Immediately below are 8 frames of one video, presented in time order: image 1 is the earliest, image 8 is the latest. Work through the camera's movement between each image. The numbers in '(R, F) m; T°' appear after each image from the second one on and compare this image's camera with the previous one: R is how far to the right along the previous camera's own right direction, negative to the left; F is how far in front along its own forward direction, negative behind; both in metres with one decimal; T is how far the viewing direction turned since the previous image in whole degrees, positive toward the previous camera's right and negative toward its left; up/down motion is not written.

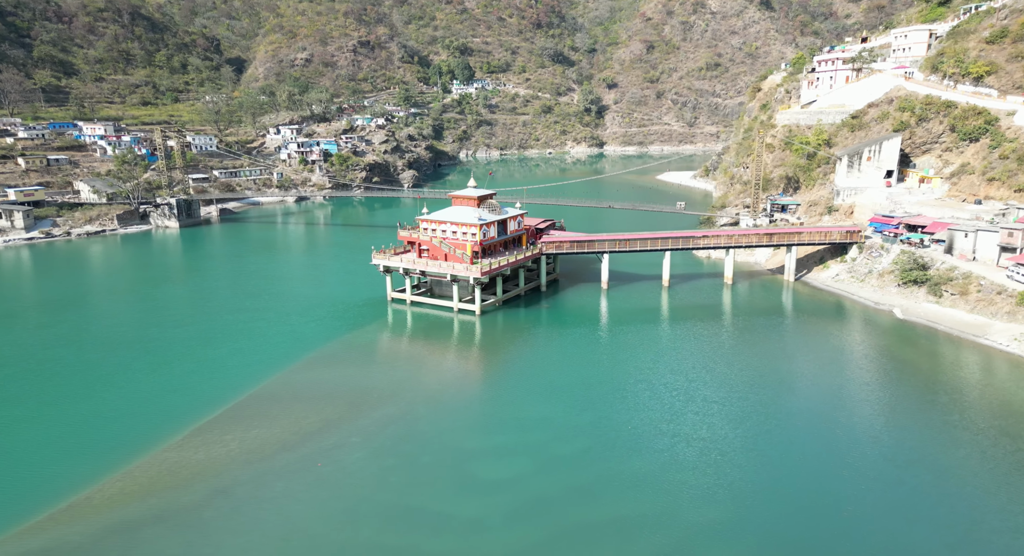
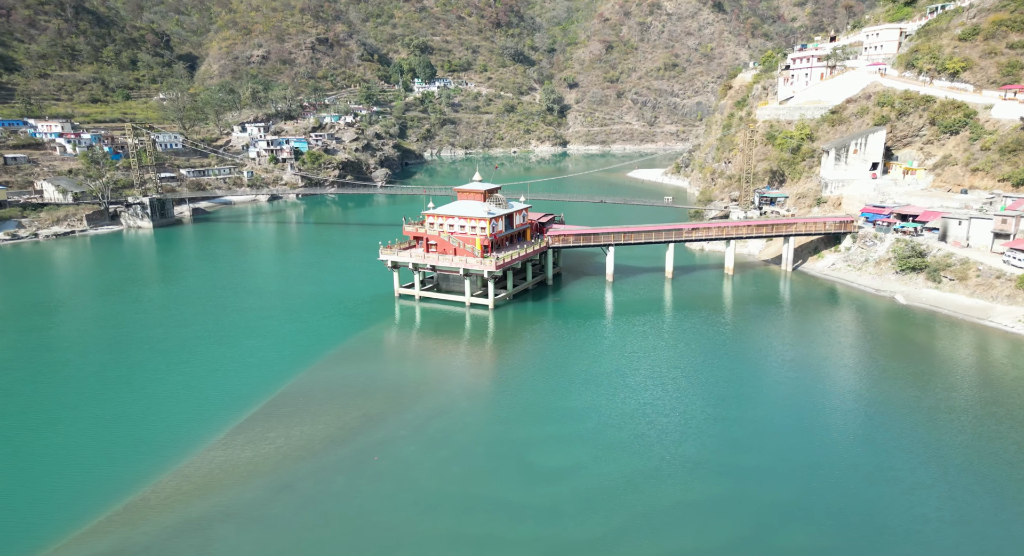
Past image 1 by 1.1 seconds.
(-4.2, +0.5) m; +5°
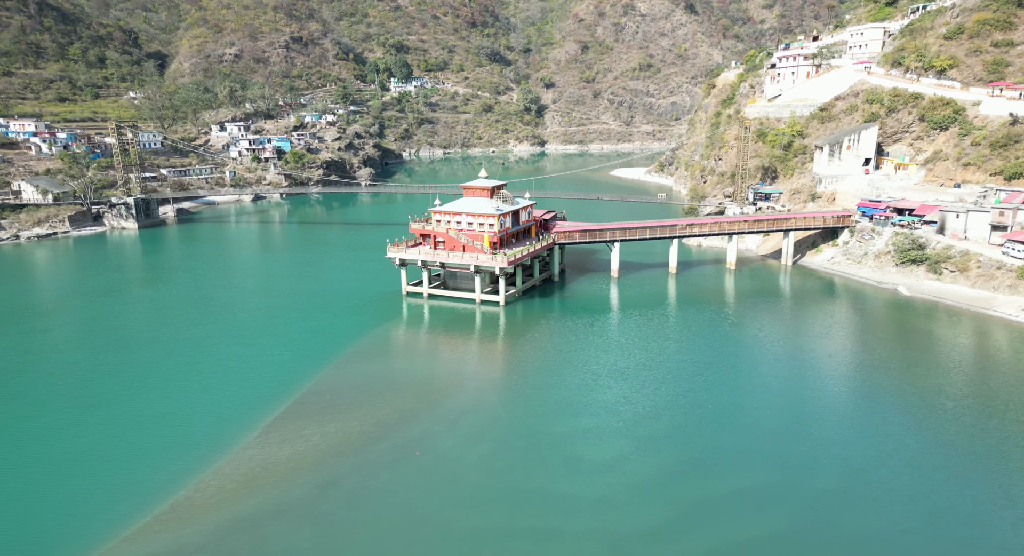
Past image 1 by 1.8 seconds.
(-2.8, +0.3) m; +3°
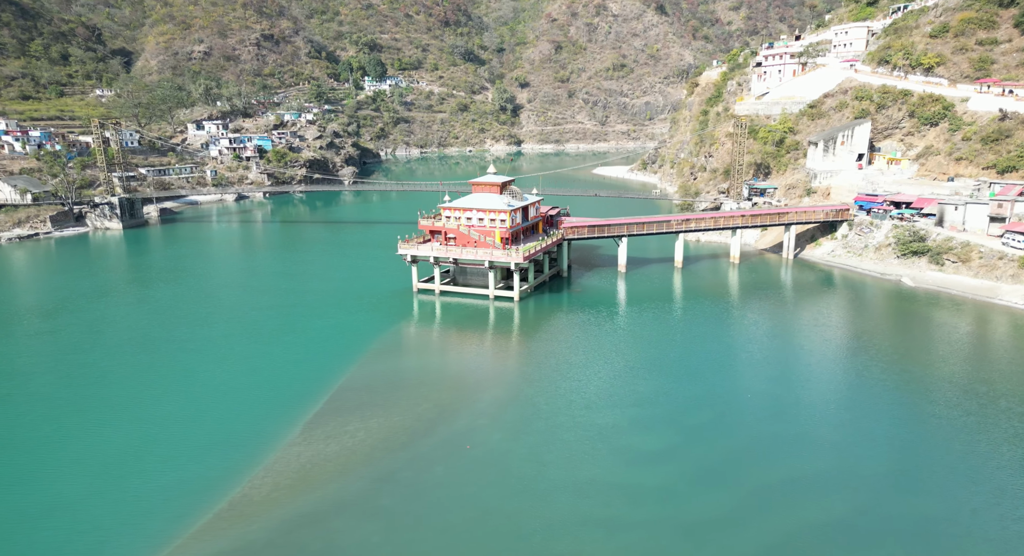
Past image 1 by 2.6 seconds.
(-3.2, +0.4) m; +3°
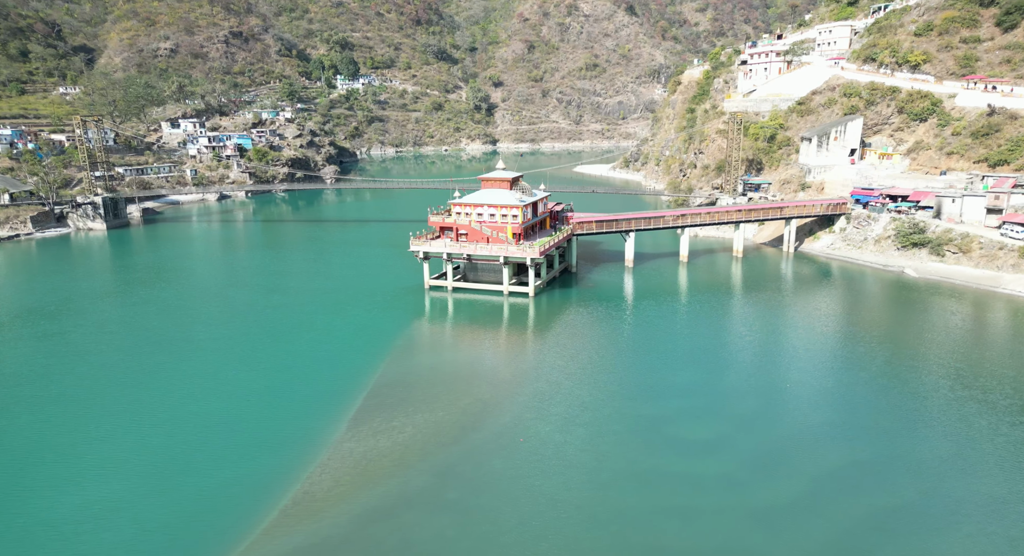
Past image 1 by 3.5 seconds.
(-3.3, +0.4) m; +3°
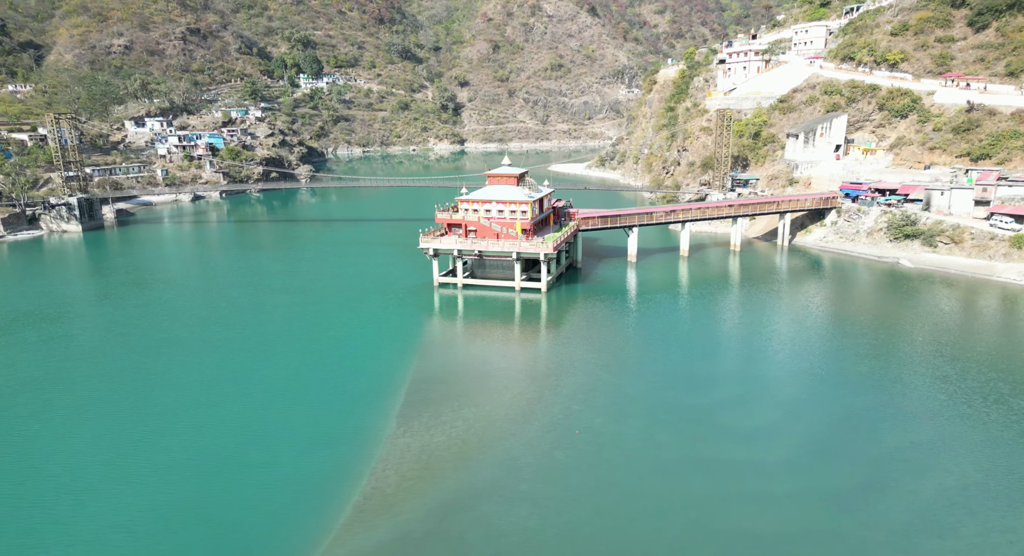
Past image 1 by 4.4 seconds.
(-3.7, +0.4) m; +4°
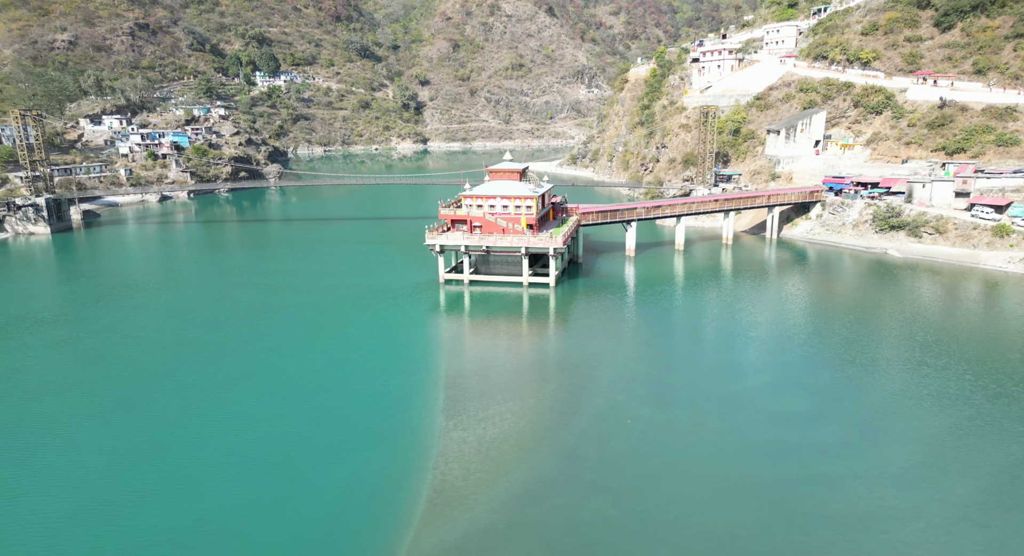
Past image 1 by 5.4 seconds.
(-3.7, +0.5) m; +4°
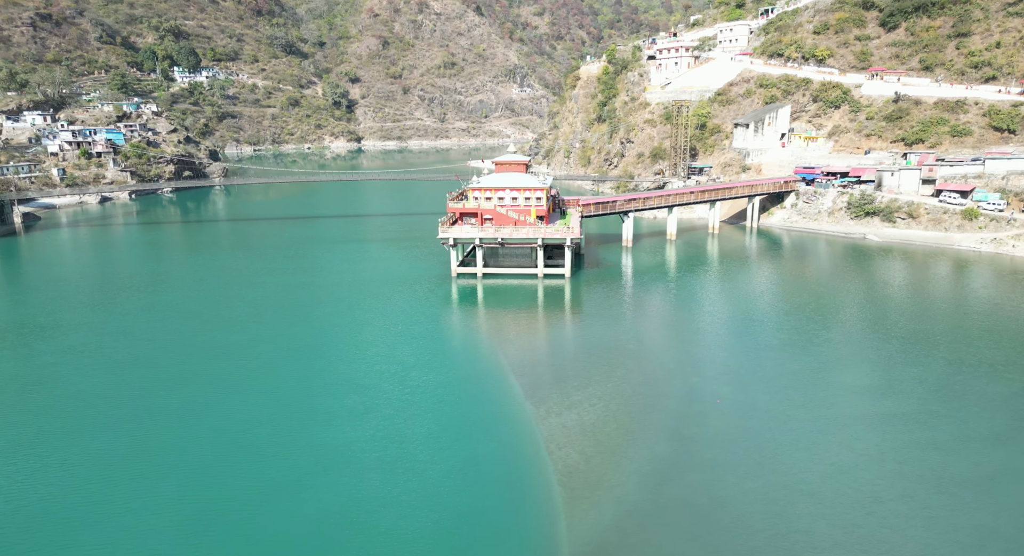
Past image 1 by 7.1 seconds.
(-6.5, +1.1) m; +8°
